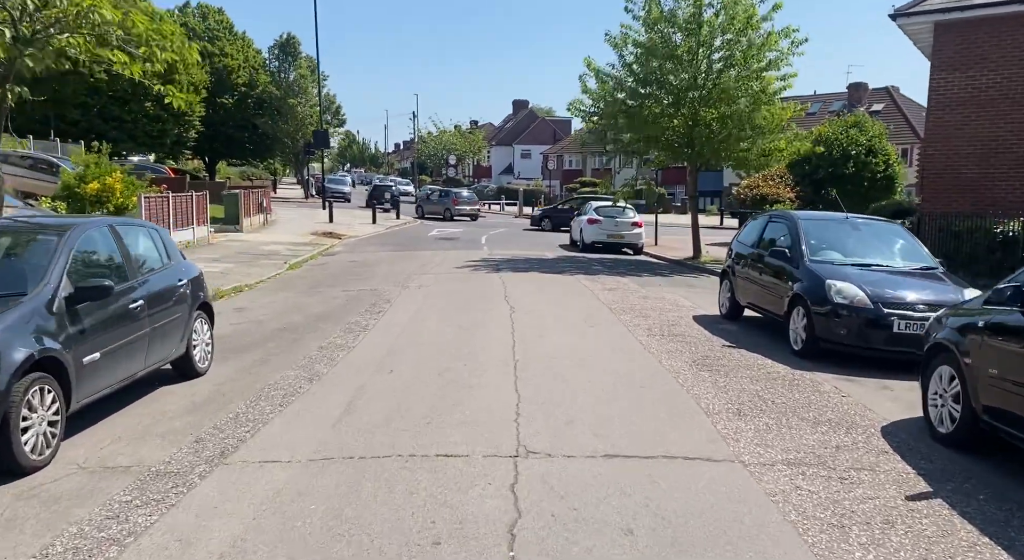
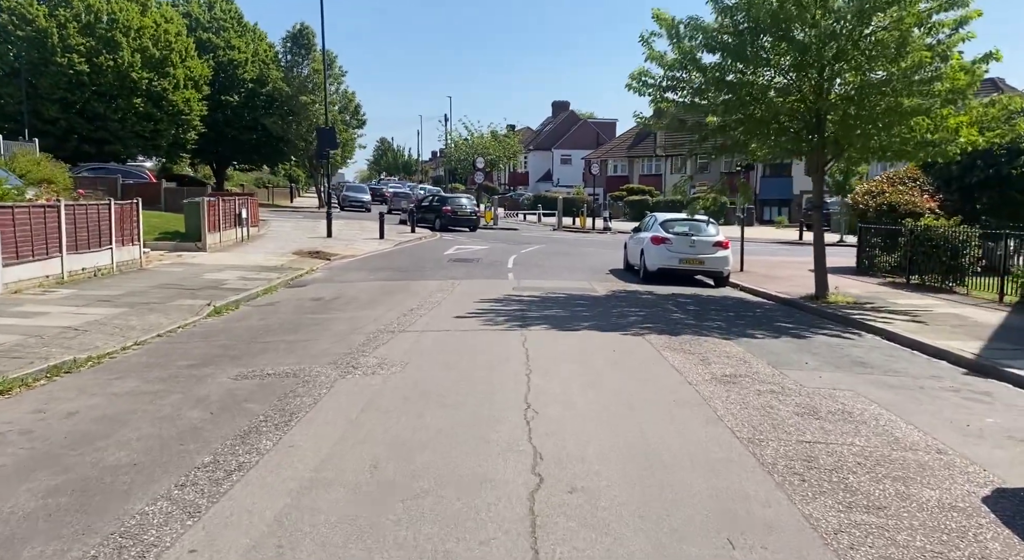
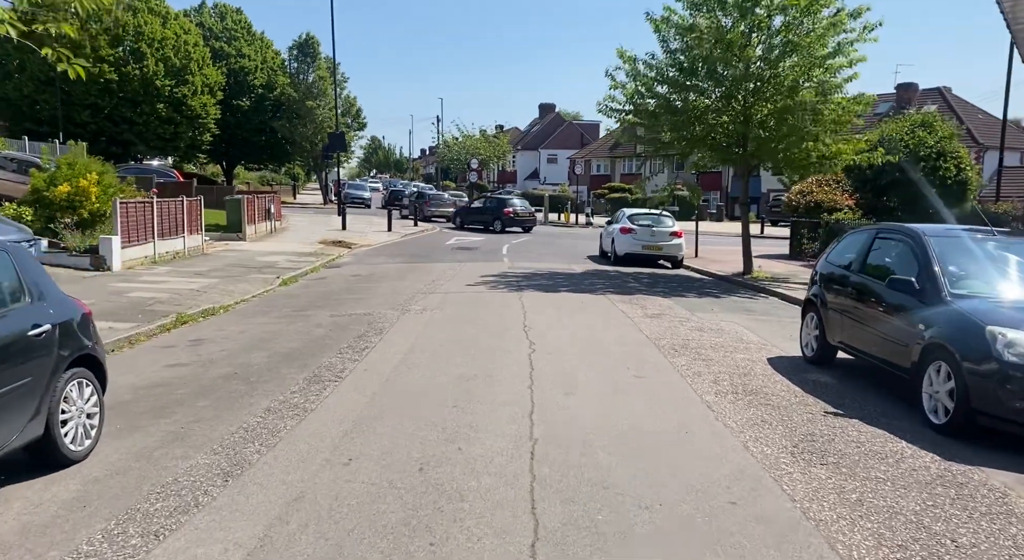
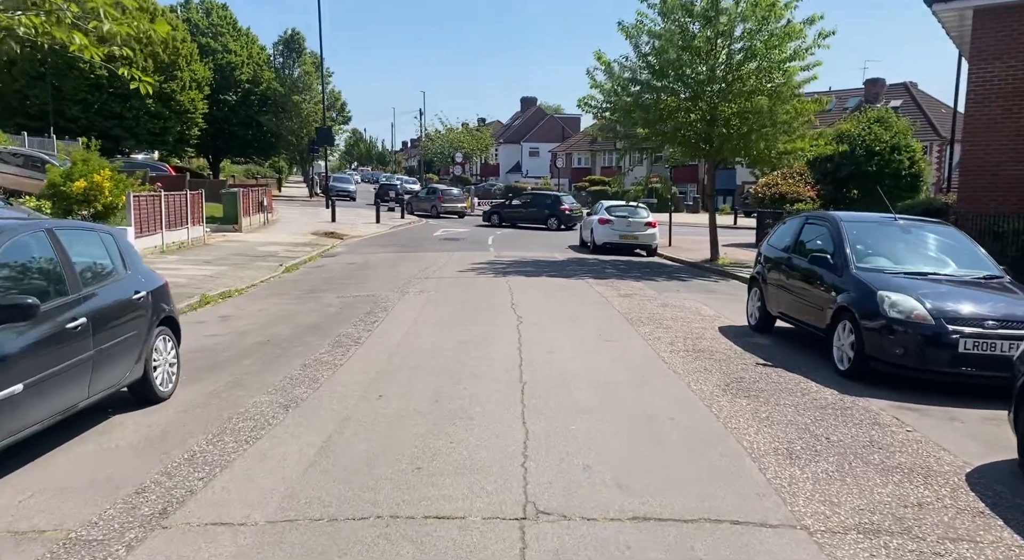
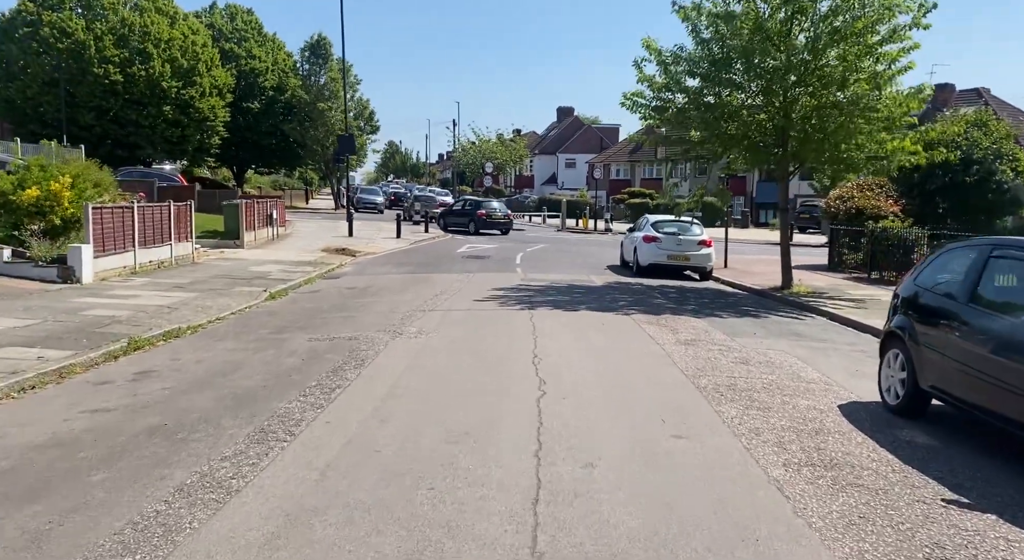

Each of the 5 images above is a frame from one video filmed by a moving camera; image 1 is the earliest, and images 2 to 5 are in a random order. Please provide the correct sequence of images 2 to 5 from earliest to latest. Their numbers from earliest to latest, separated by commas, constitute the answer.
4, 3, 5, 2
